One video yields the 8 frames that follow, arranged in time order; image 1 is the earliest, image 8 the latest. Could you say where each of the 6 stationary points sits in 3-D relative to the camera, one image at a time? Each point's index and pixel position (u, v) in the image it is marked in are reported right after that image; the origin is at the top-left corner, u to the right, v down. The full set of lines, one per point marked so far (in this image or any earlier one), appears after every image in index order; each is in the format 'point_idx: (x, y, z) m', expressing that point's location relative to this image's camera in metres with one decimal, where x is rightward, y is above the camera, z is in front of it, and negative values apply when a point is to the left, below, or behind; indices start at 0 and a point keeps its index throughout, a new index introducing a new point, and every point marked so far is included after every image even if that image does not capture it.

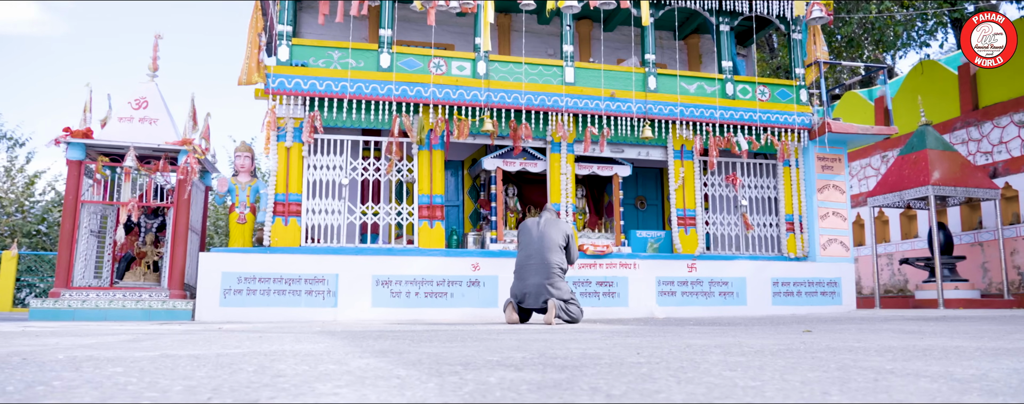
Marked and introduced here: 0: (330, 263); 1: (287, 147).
0: (-2.2, -0.7, +9.0) m
1: (-2.8, +0.7, +9.2) m
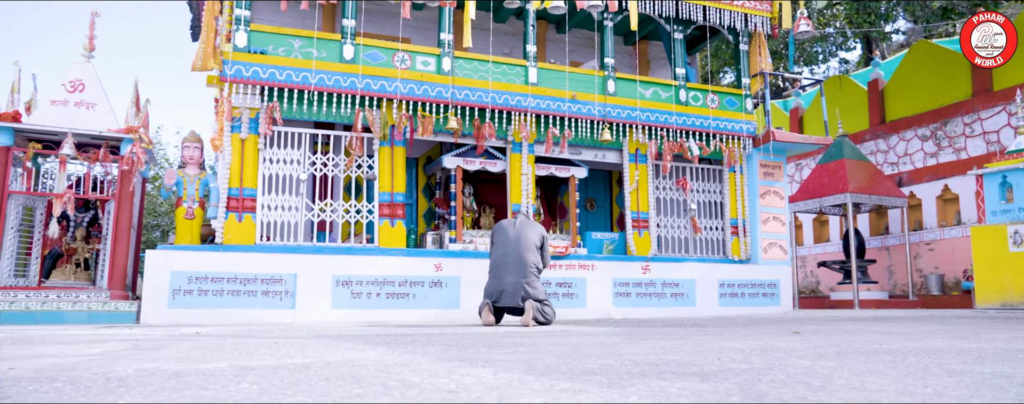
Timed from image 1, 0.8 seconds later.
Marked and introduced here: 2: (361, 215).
0: (-2.6, -0.7, +8.5) m
1: (-3.2, +0.7, +8.7) m
2: (-1.9, -0.2, +9.2) m
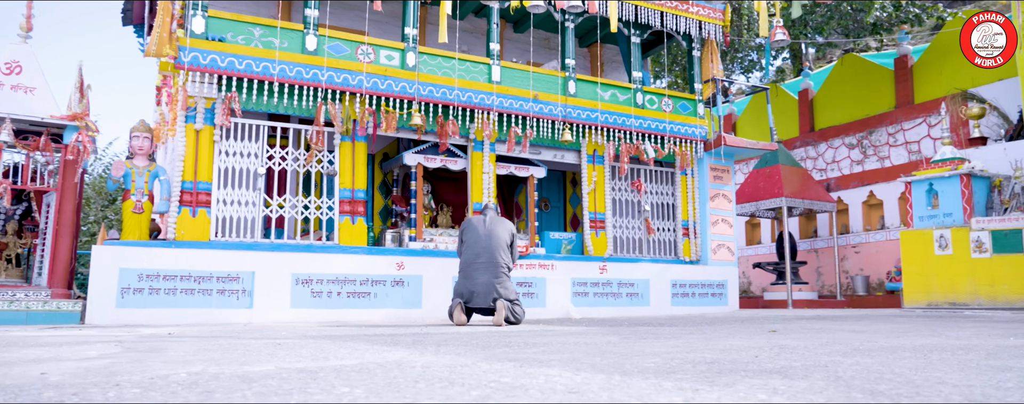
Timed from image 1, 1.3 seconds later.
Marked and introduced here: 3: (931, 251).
0: (-3.0, -0.6, +8.2) m
1: (-3.5, +0.8, +8.3) m
2: (-2.3, -0.1, +8.9) m
3: (+6.6, -0.8, +11.7) m
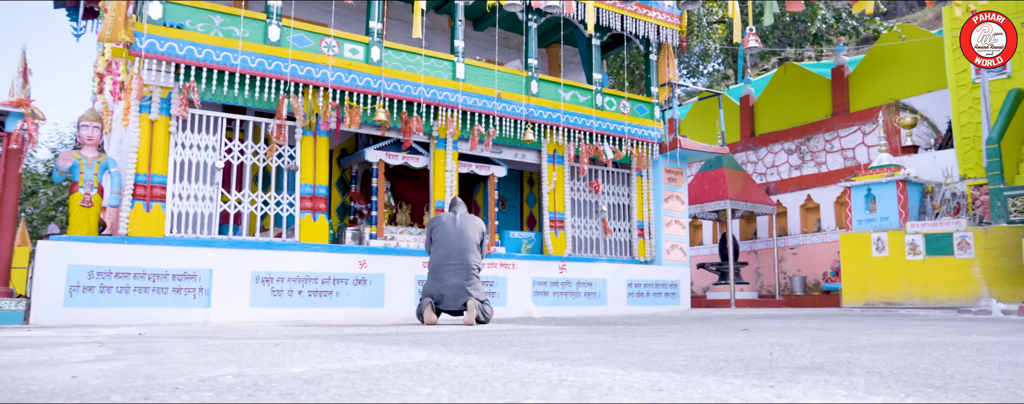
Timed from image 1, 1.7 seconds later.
0: (-3.3, -0.6, +7.9) m
1: (-3.8, +0.9, +7.9) m
2: (-2.7, -0.1, +8.7) m
3: (+5.9, -0.8, +12.2) m
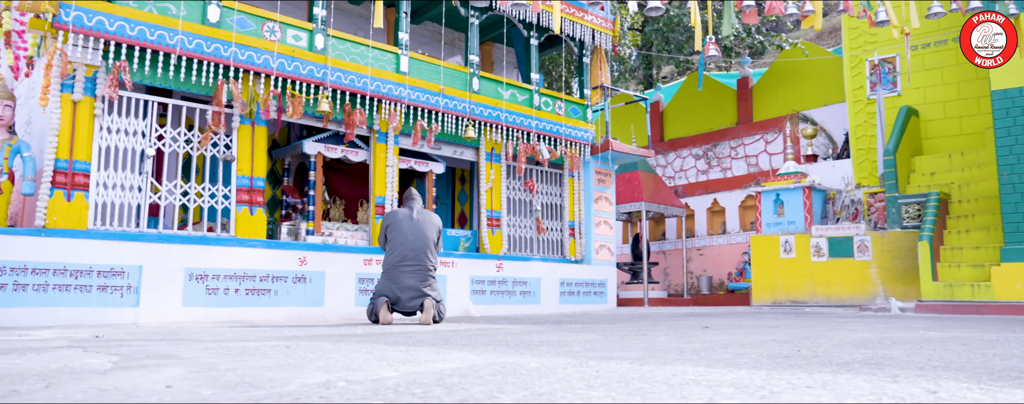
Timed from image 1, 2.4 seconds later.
0: (-3.7, -0.5, +7.2) m
1: (-4.2, +1.0, +7.2) m
2: (-3.3, 0.0, +8.1) m
3: (+4.6, -0.9, +13.0) m
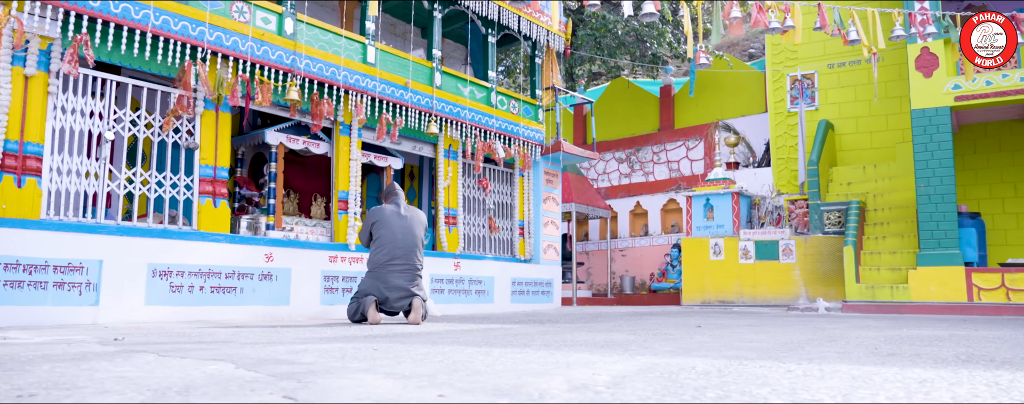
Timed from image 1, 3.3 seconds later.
0: (-3.8, -0.4, +6.6) m
1: (-4.2, +1.1, +6.4) m
2: (-3.4, +0.1, +7.5) m
3: (+3.6, -1.0, +13.6) m
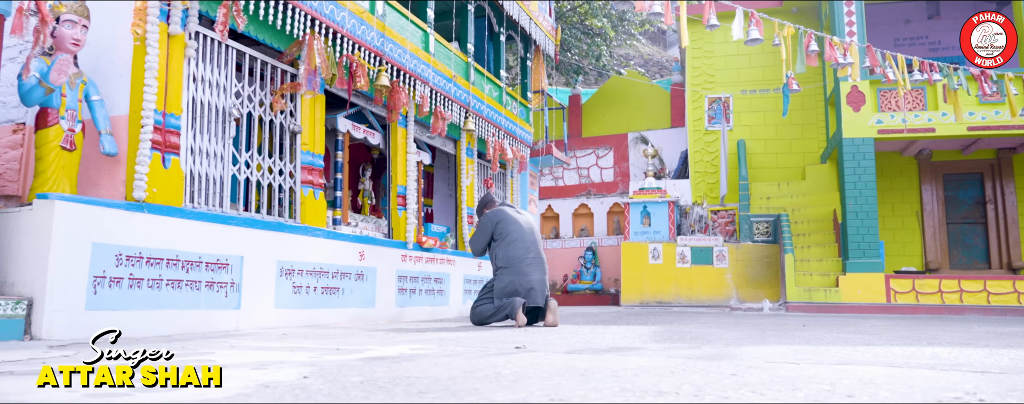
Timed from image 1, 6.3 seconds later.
0: (-2.1, -0.3, +5.6) m
1: (-2.5, +1.2, +5.3) m
2: (-2.1, +0.2, +6.6) m
3: (+2.6, -1.1, +14.6) m
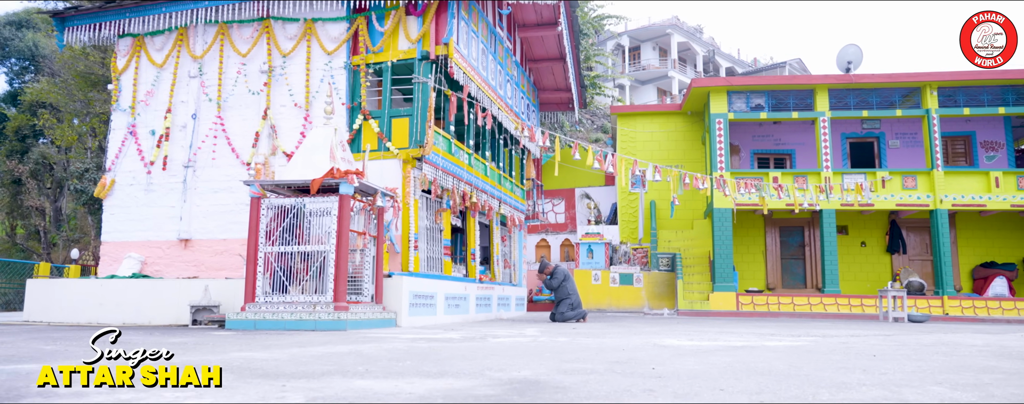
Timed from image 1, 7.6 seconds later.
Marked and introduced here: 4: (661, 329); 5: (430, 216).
0: (-1.4, -1.4, +12.8) m
1: (-1.7, +0.1, +12.5) m
2: (-1.5, -1.0, +13.8) m
3: (+2.3, -2.4, +22.2) m
4: (+2.2, -2.0, +11.5) m
5: (-1.5, -0.3, +13.5) m
